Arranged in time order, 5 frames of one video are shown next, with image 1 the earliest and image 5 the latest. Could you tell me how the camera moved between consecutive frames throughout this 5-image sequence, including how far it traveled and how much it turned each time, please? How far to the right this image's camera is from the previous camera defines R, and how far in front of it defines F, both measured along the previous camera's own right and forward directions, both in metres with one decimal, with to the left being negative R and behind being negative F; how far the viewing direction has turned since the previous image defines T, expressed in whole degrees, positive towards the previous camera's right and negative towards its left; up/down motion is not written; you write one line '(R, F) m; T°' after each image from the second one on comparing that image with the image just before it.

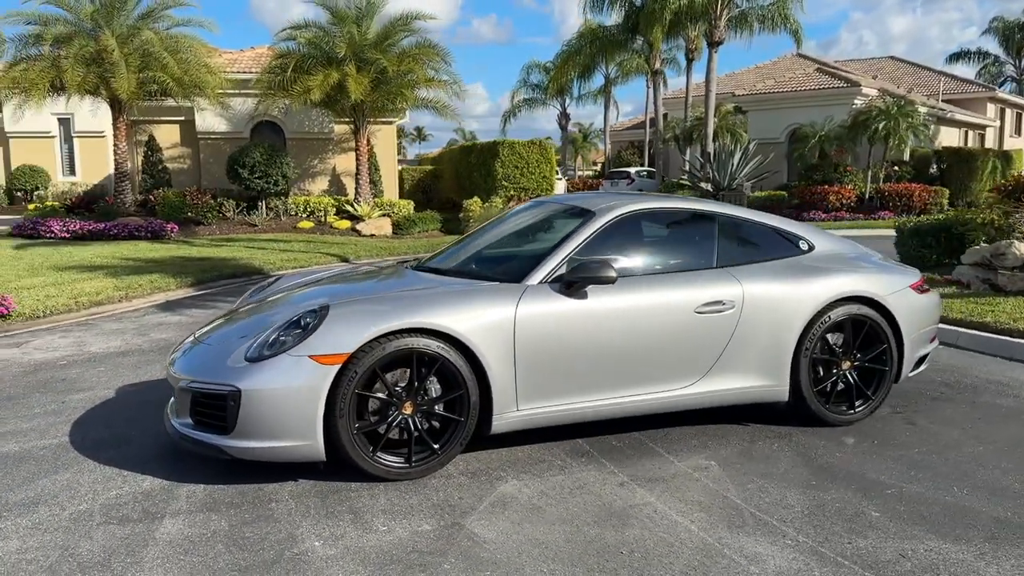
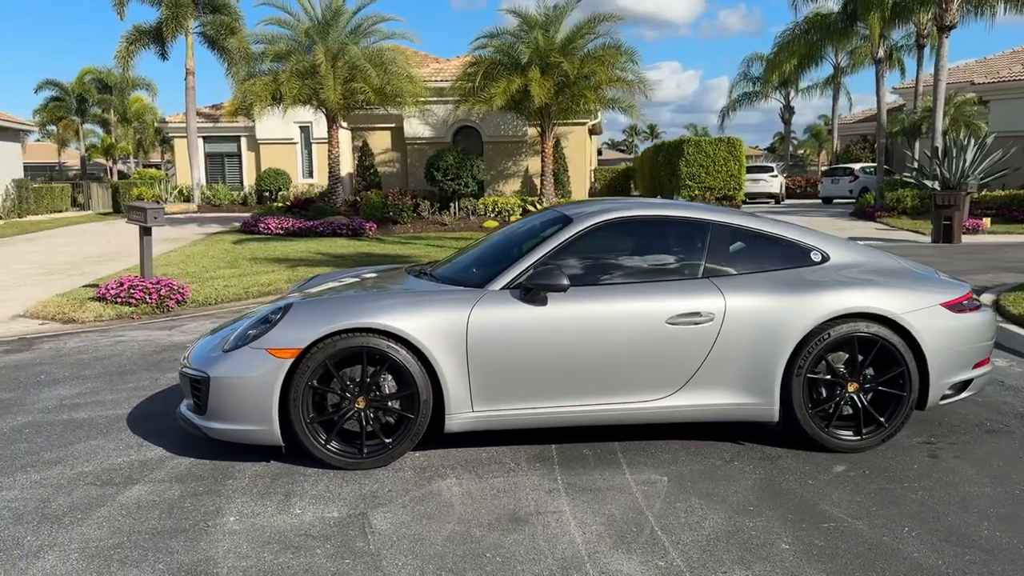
(+1.3, +0.1) m; -15°
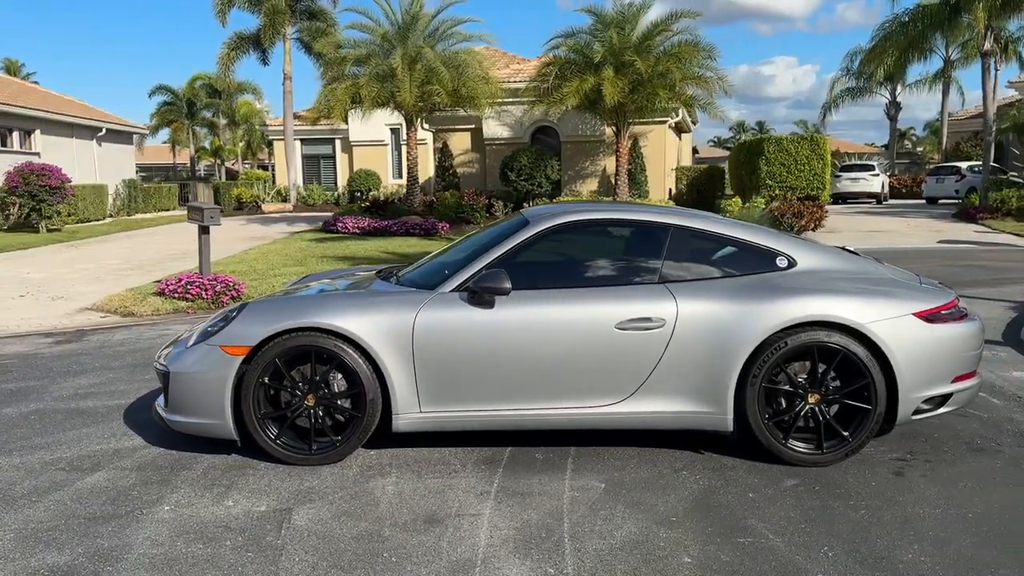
(+0.7, 0.0) m; -7°
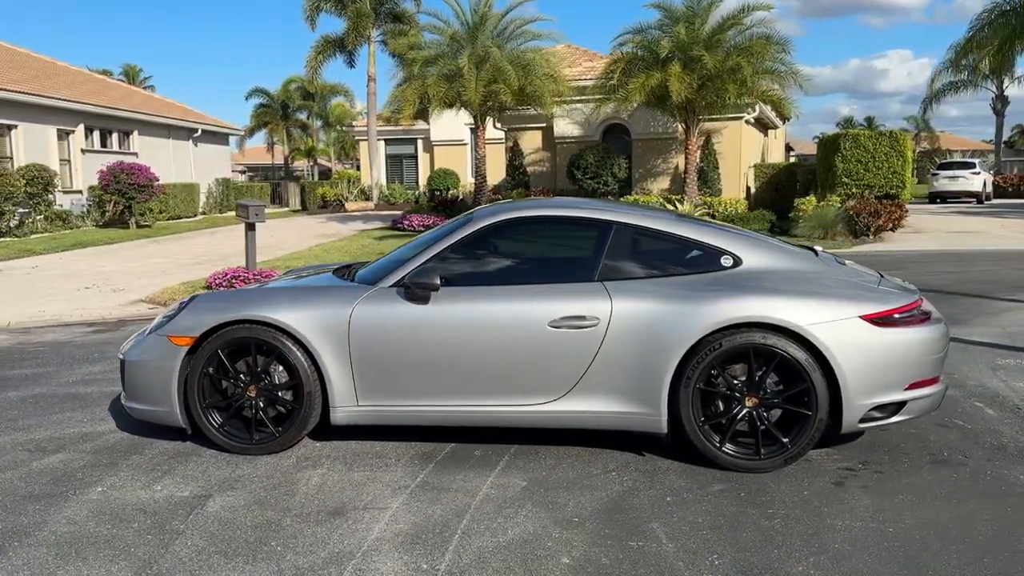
(+0.8, +0.1) m; -6°
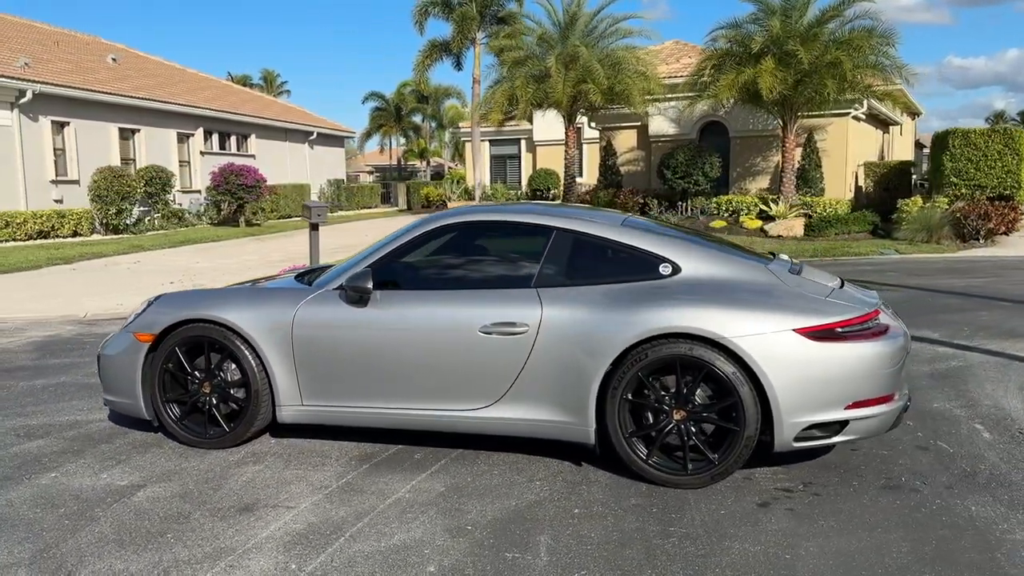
(+0.9, +0.1) m; -8°
